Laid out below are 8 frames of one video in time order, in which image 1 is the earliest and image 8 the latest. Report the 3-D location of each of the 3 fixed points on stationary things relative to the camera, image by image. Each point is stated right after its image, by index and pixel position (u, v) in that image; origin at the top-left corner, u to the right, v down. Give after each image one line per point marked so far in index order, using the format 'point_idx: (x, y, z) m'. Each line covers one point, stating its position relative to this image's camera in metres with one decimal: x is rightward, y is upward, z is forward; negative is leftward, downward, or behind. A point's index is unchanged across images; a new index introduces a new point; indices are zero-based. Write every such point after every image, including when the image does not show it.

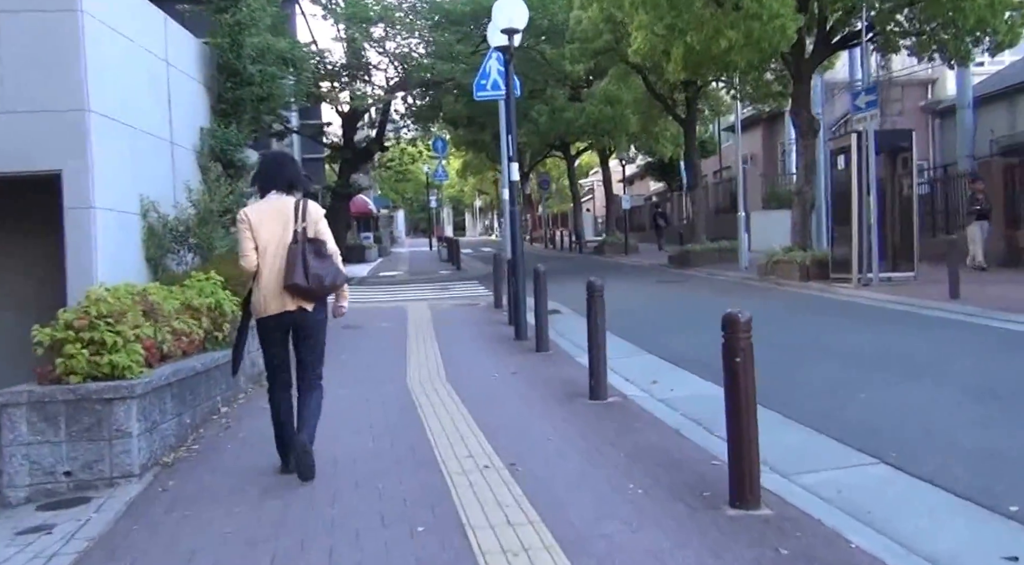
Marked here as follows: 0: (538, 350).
0: (+0.3, -0.8, +12.0) m
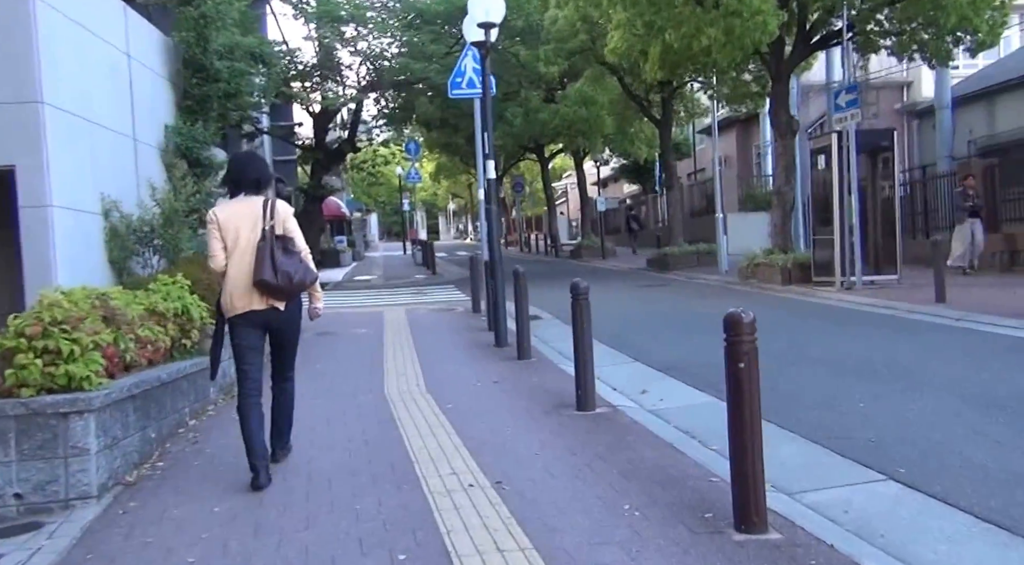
0: (+0.1, -0.8, +11.6) m
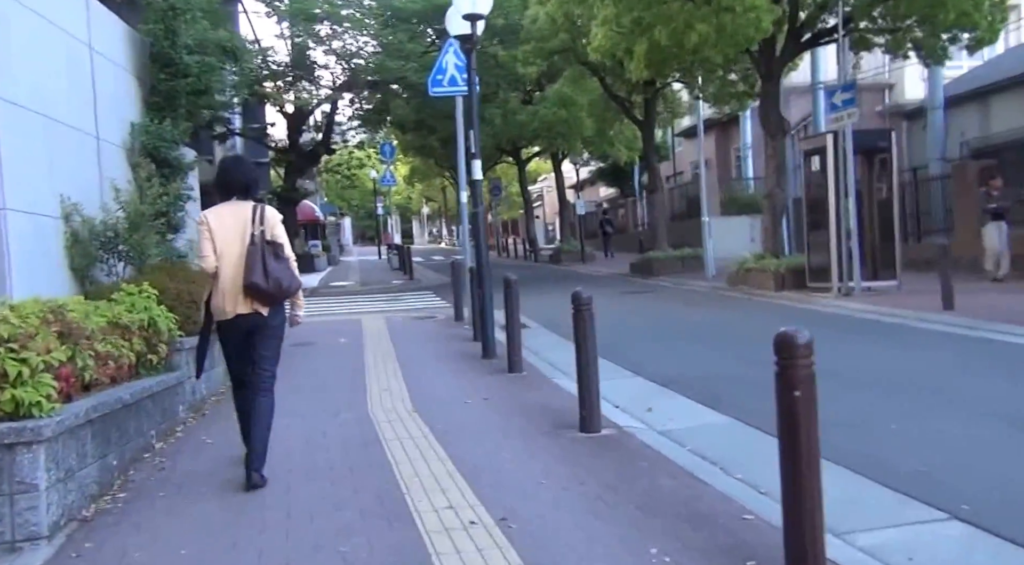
0: (0.0, -0.9, +10.8) m
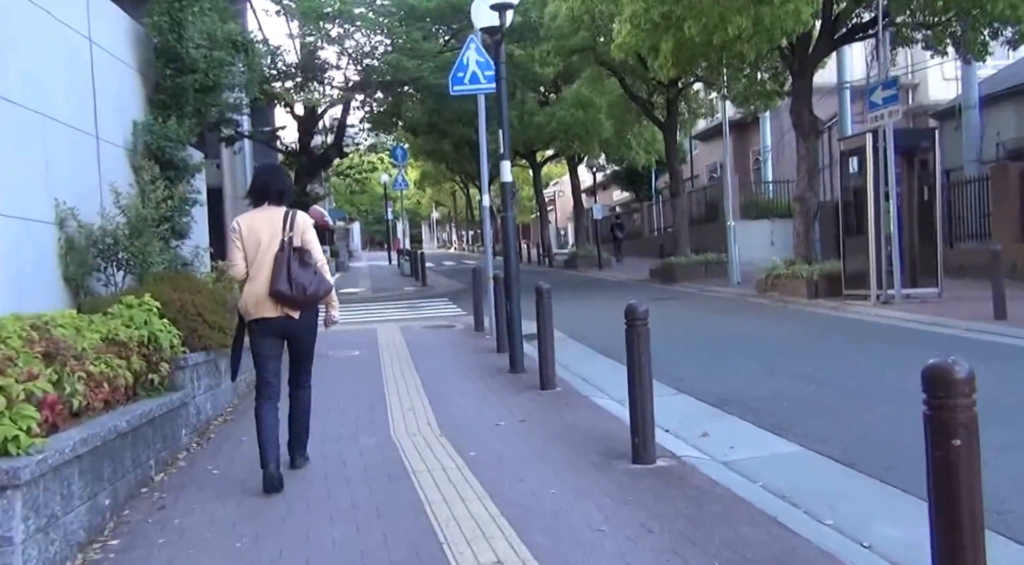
0: (+0.3, -1.0, +10.0) m
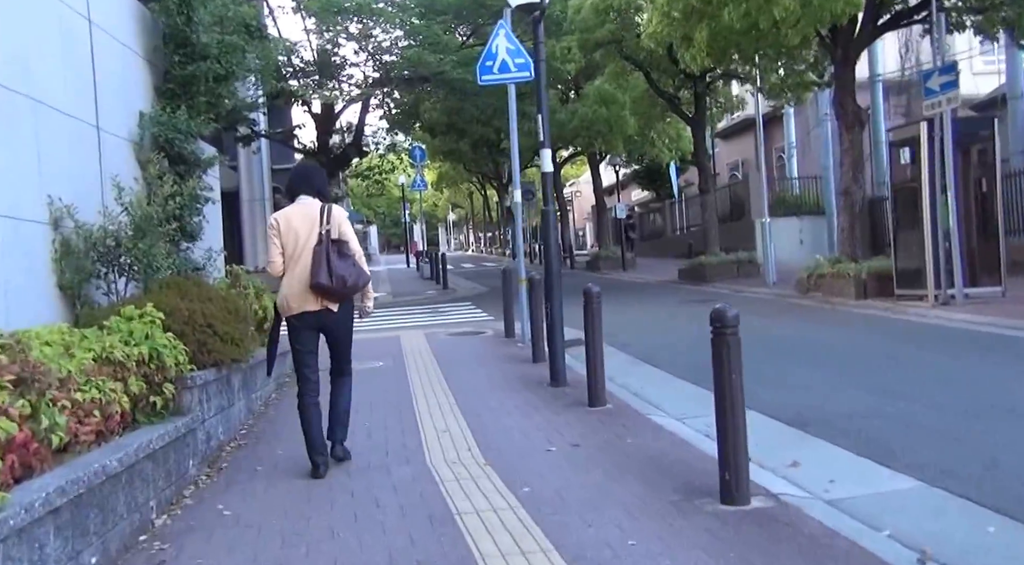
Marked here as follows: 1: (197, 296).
0: (+0.7, -1.1, +8.9) m
1: (-2.6, -0.1, +8.3) m
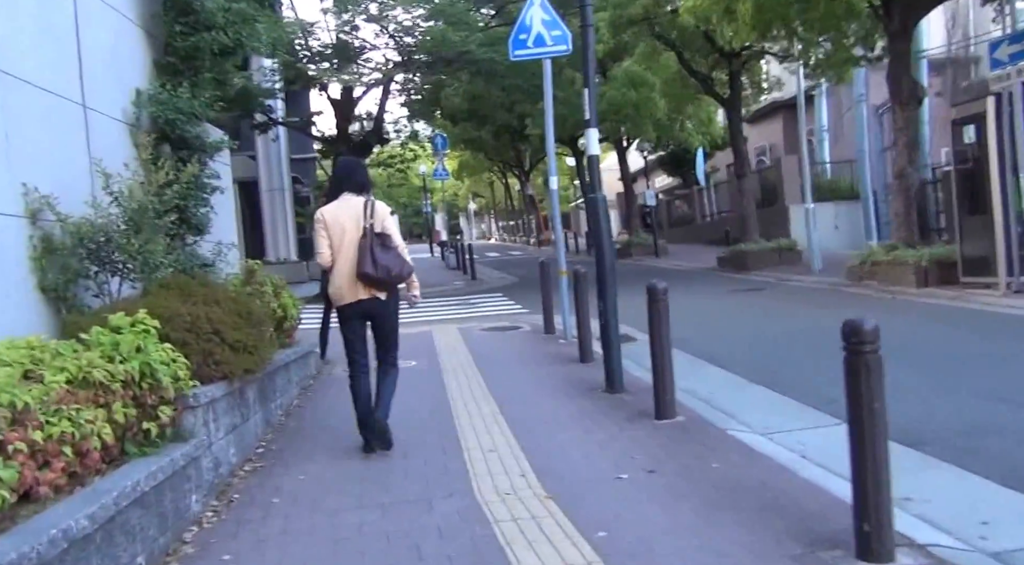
0: (+1.1, -1.0, +7.8) m
1: (-2.2, -0.1, +7.2) m
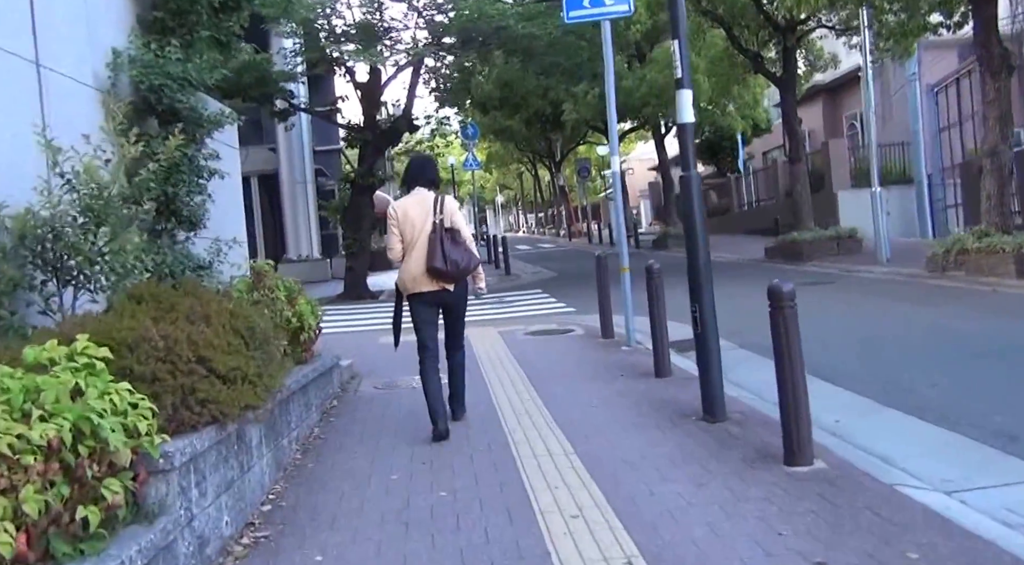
0: (+1.6, -1.0, +5.9) m
1: (-1.7, -0.2, +5.4) m
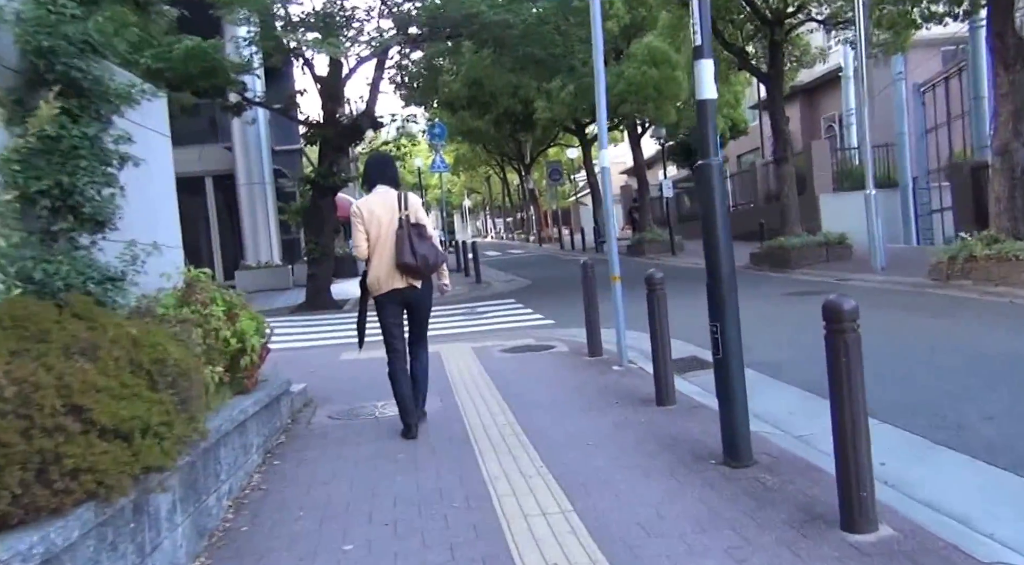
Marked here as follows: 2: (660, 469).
0: (+1.5, -1.1, +4.6) m
1: (-1.8, -0.2, +4.1) m
2: (+0.9, -1.1, +6.3) m
